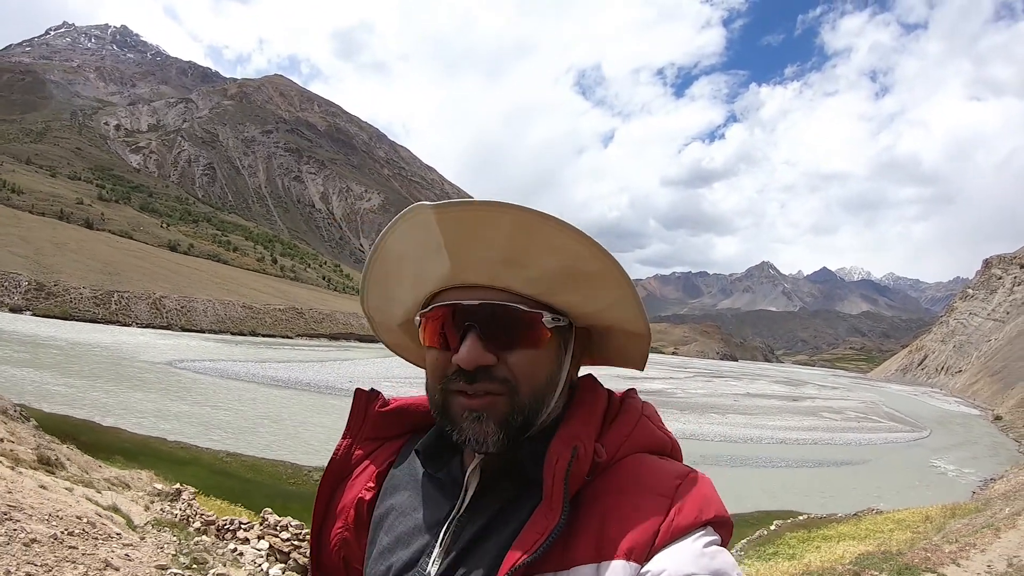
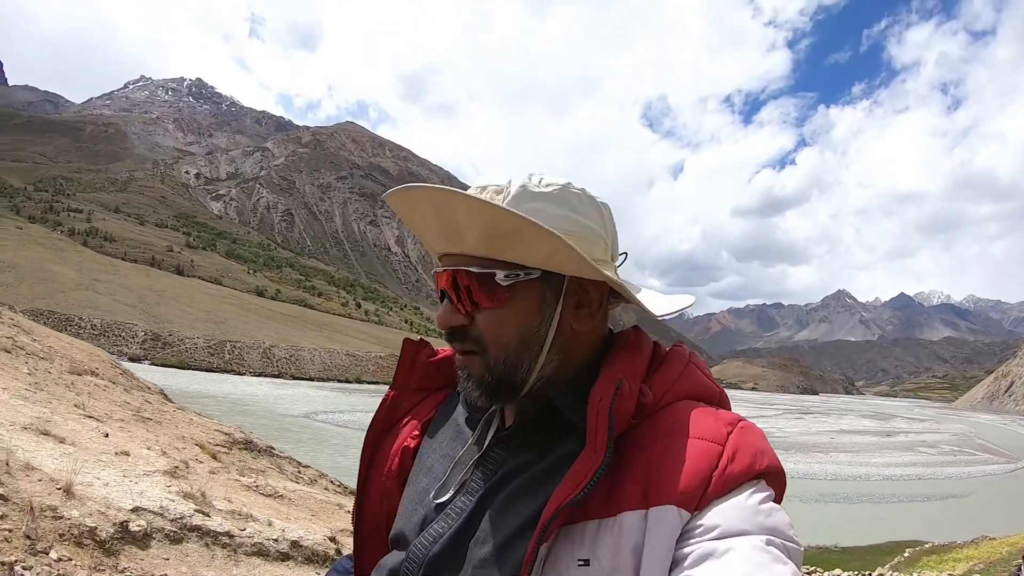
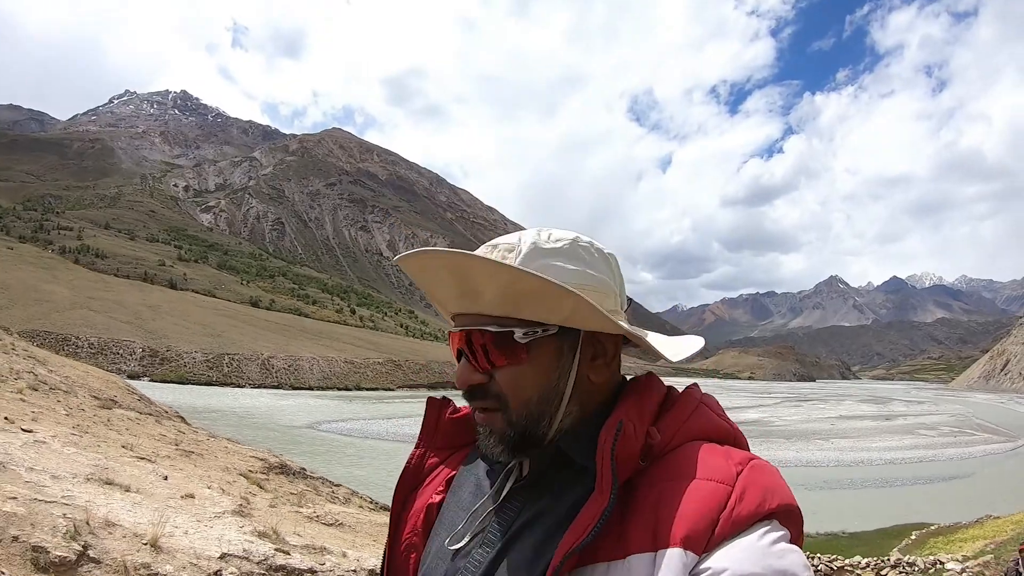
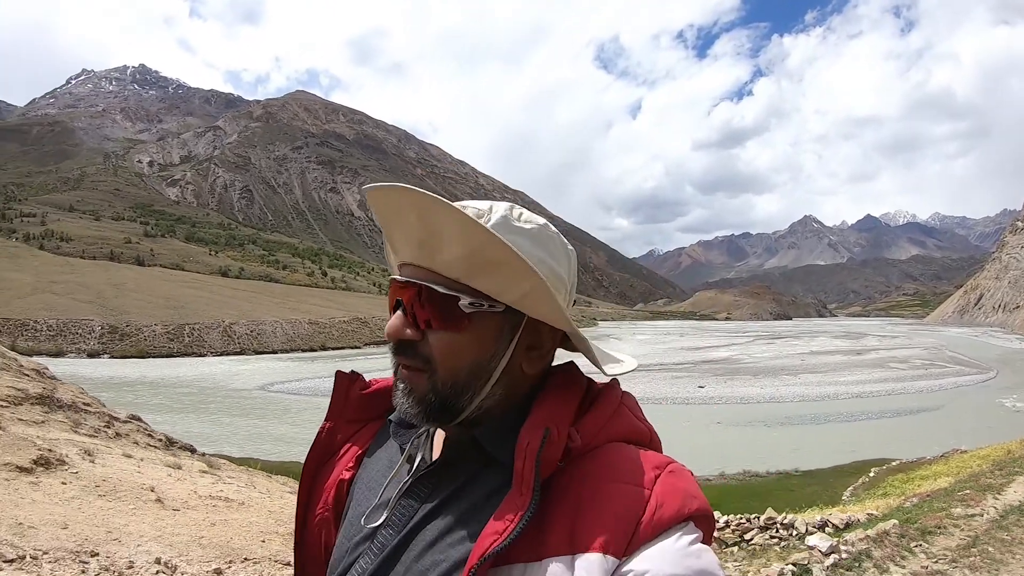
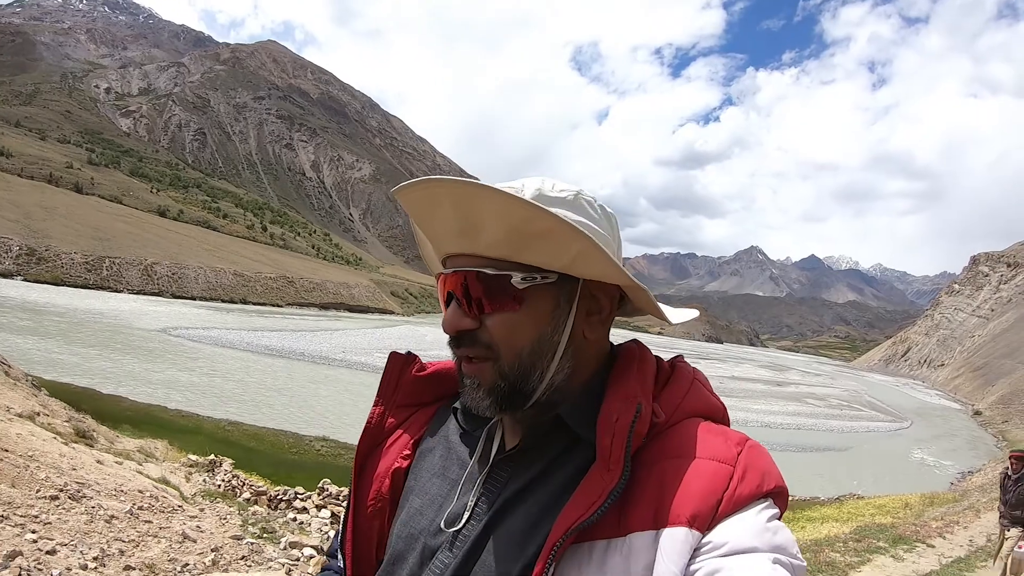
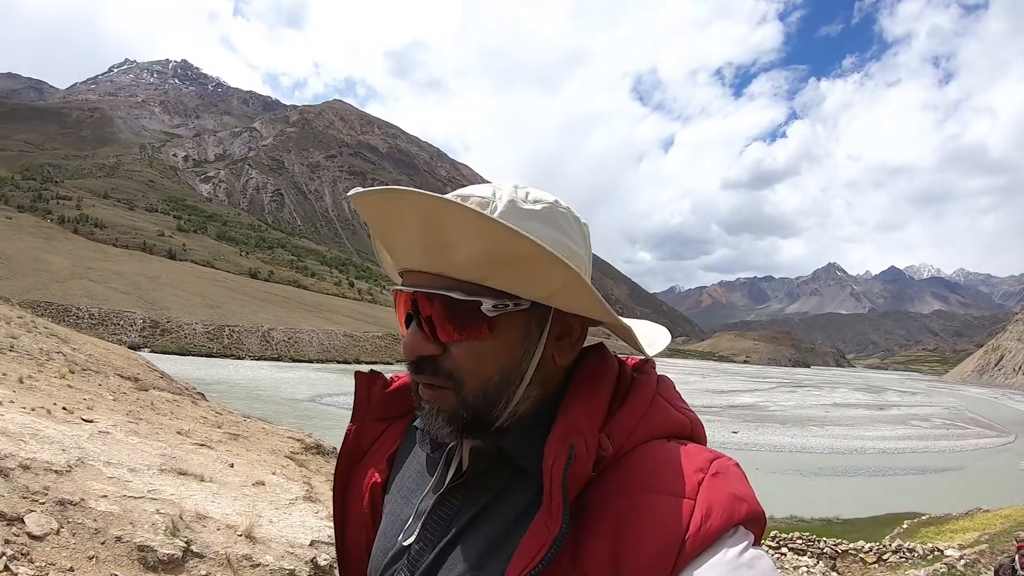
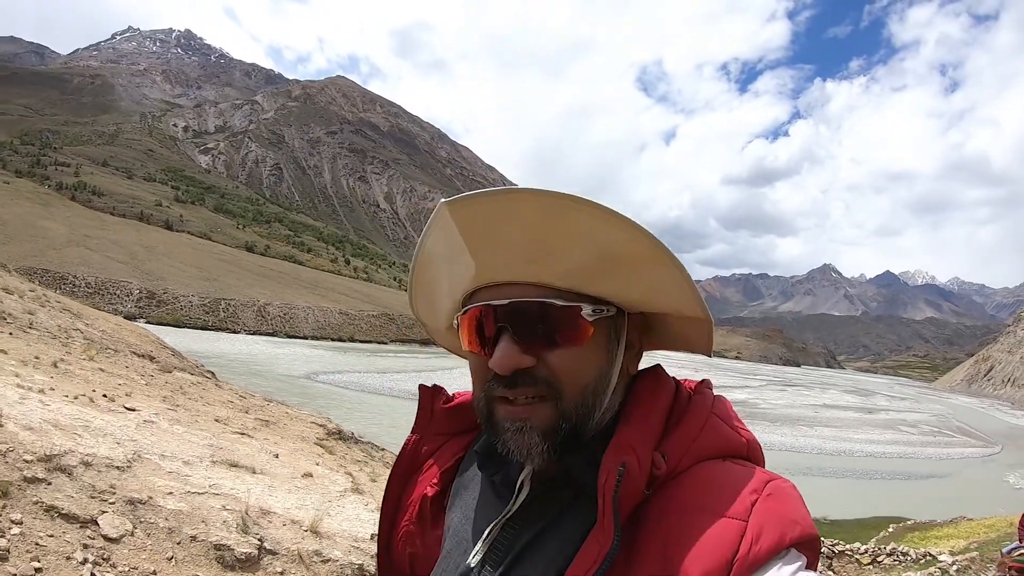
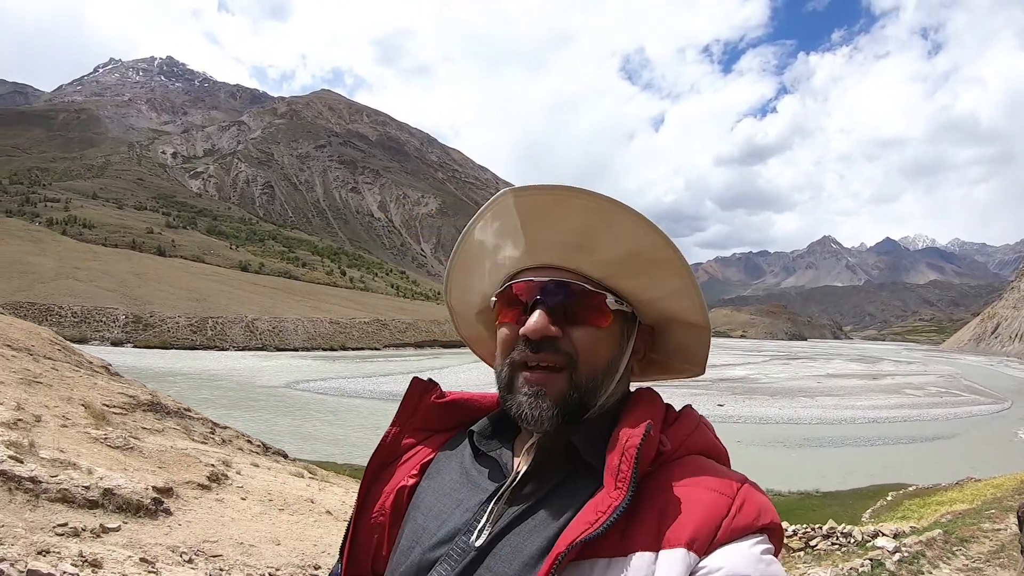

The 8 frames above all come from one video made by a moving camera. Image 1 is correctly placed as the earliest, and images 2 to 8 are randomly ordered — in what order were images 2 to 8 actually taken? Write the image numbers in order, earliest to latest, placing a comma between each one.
5, 4, 8, 2, 3, 6, 7
